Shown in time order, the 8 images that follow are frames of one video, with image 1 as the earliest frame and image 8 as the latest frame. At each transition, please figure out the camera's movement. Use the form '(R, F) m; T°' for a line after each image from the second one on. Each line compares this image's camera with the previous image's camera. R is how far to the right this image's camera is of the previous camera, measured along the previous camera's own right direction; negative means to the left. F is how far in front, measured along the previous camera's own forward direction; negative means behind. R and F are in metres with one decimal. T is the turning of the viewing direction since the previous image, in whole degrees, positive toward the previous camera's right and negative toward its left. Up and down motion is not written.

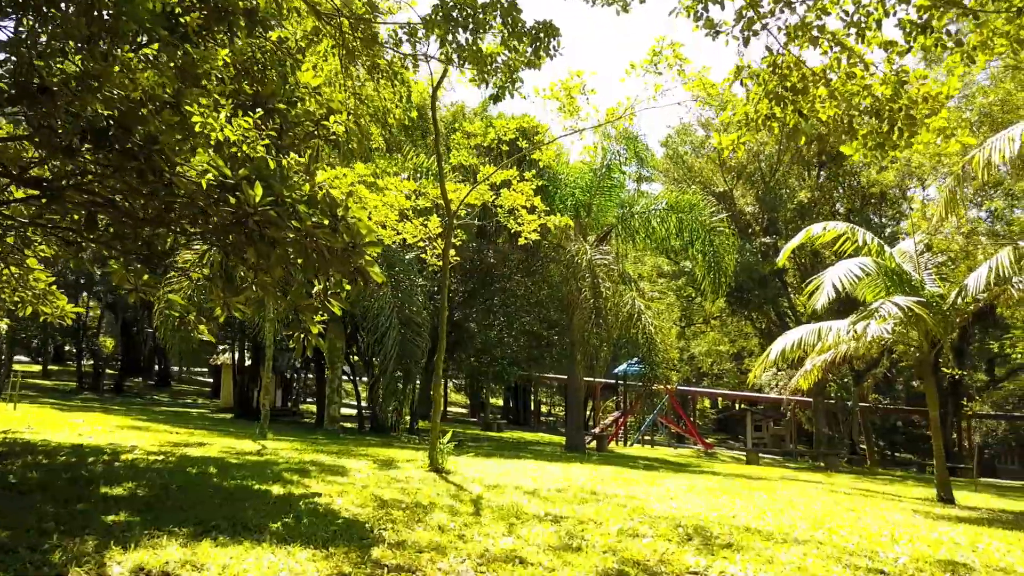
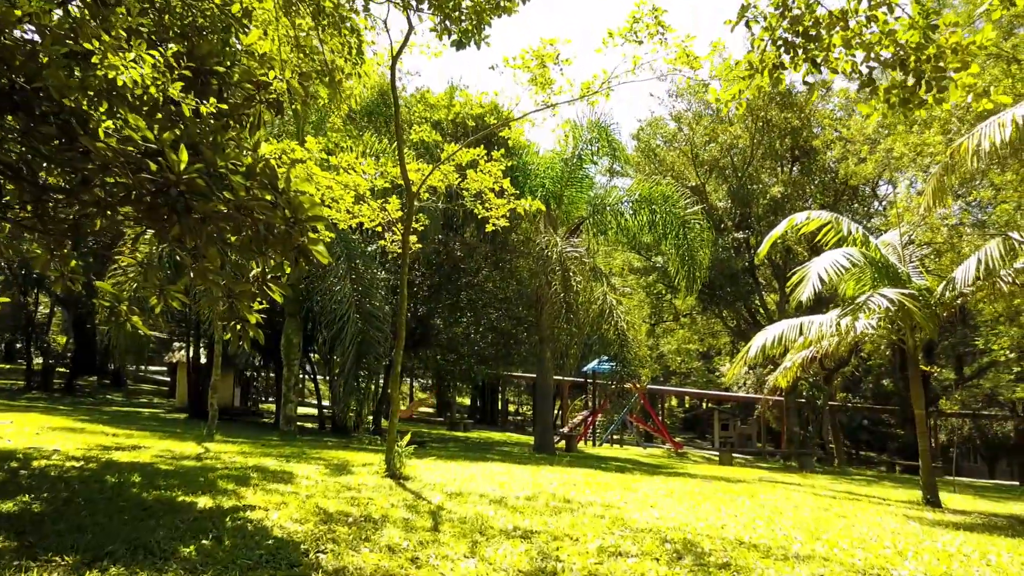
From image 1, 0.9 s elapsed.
(0.0, +0.7) m; +2°
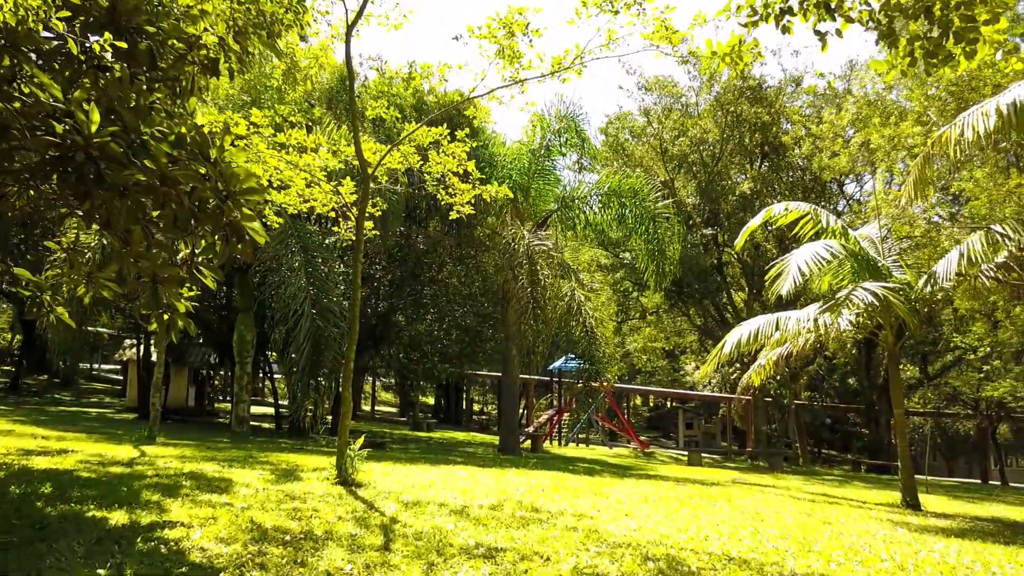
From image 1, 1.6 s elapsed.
(0.0, +0.6) m; +2°
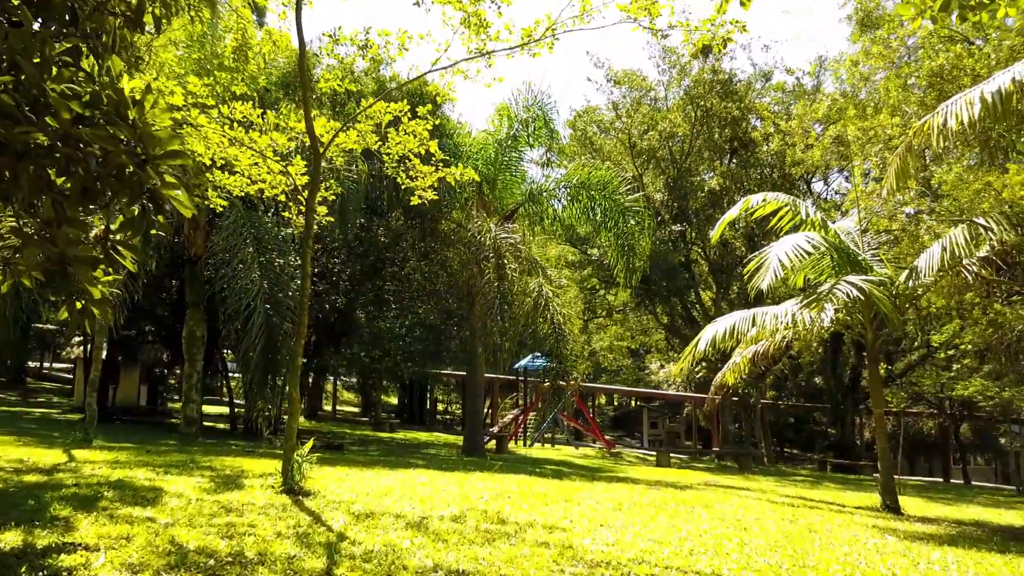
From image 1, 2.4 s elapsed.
(0.0, +0.6) m; +2°
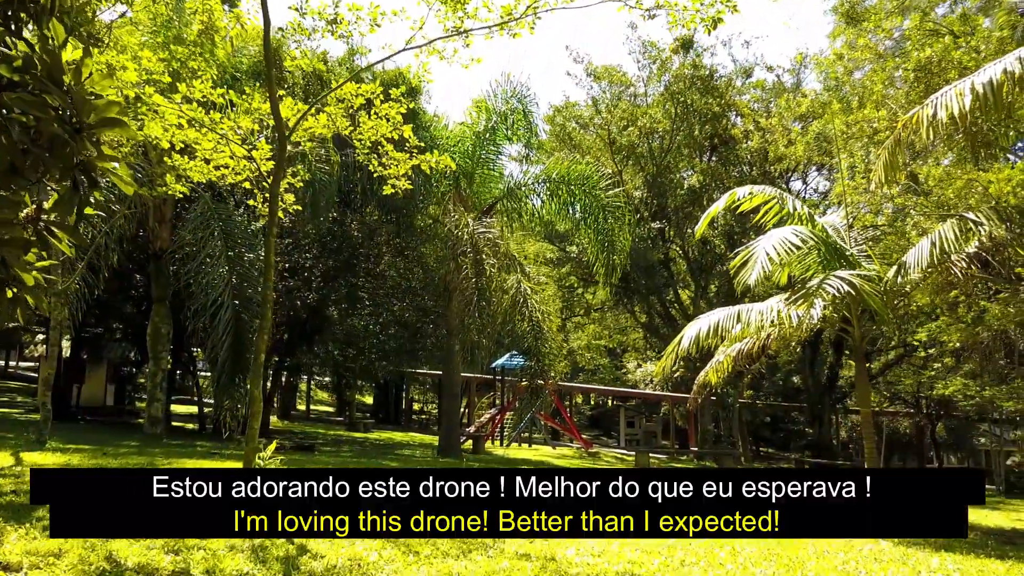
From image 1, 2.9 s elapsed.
(0.0, +0.4) m; +2°
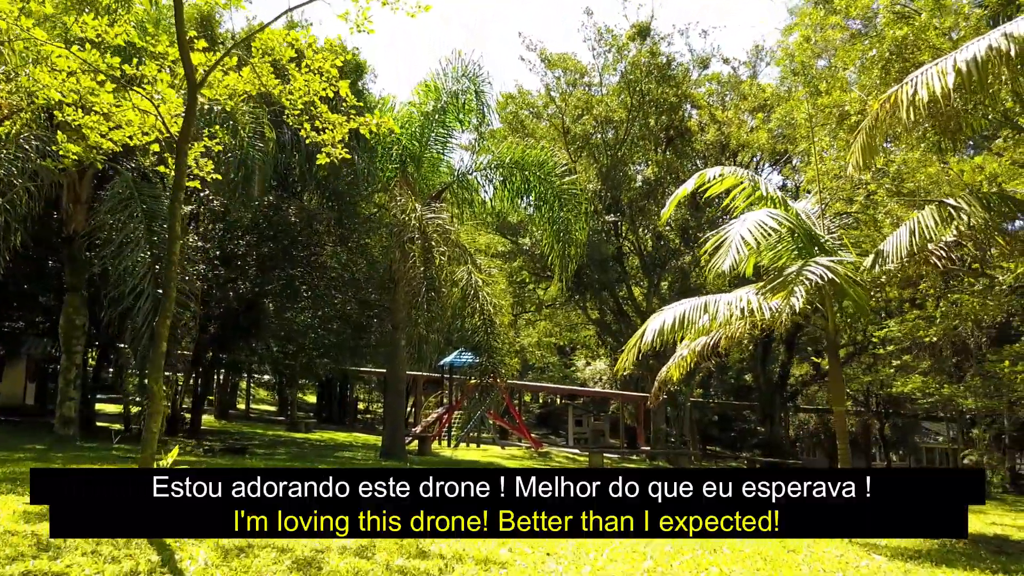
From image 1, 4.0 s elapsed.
(0.0, +0.8) m; +4°
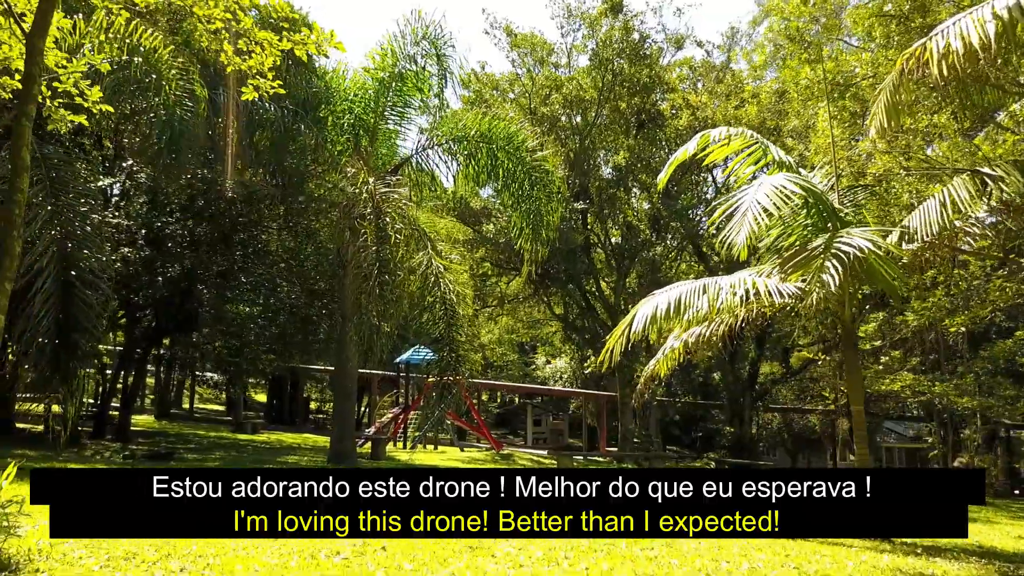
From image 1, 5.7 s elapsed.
(-0.1, +1.3) m; +3°
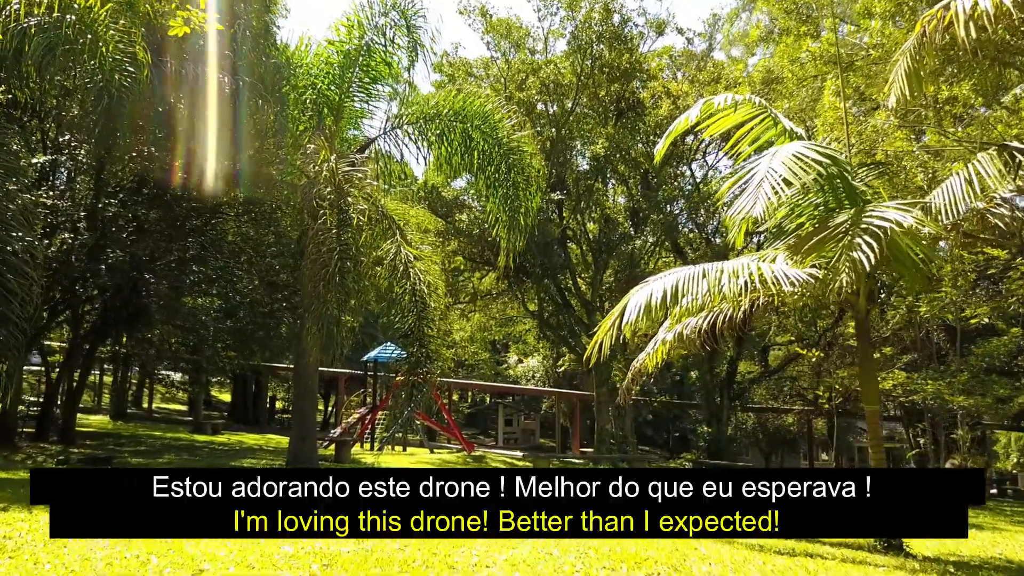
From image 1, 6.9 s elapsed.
(-0.1, +0.9) m; +2°
